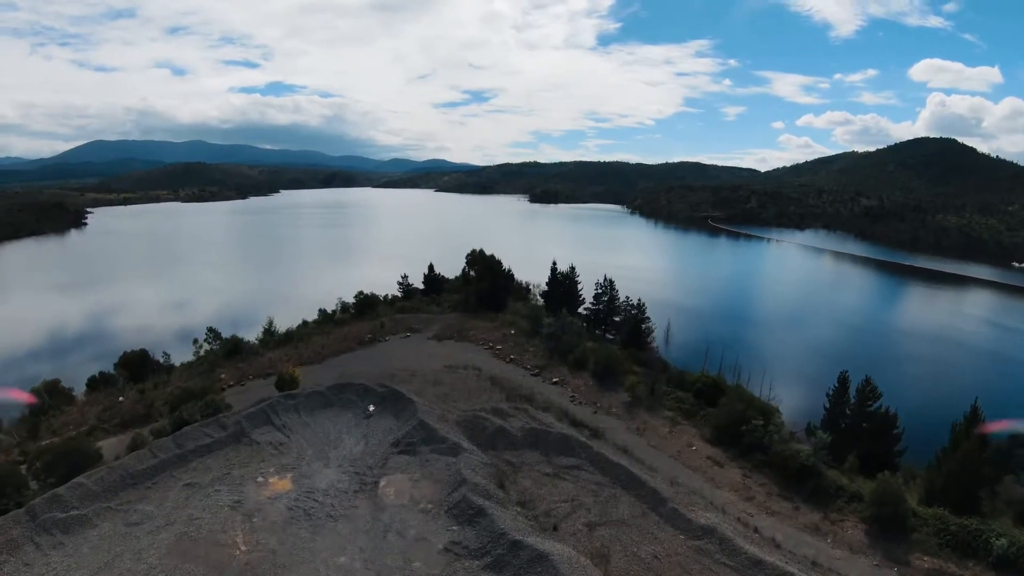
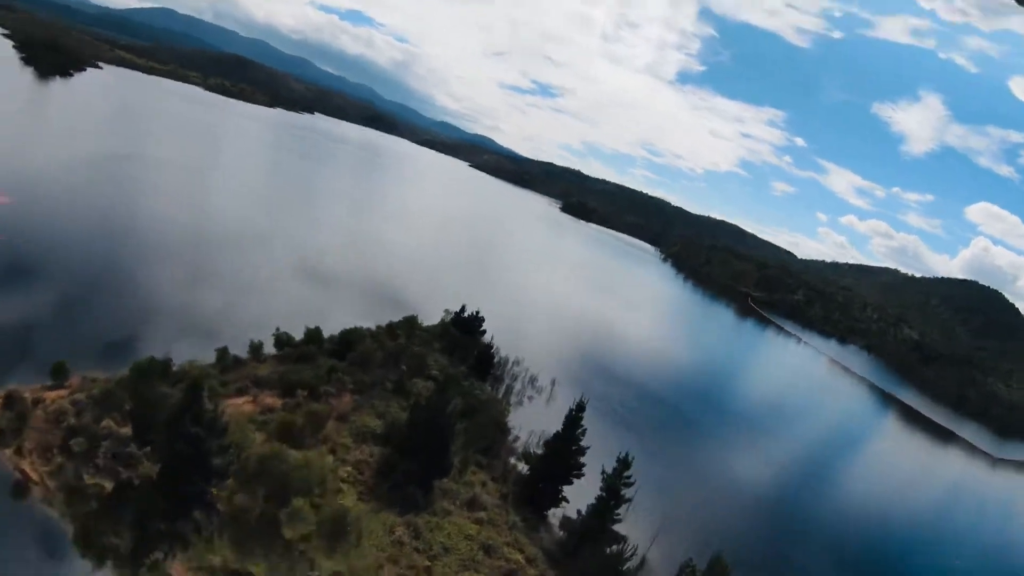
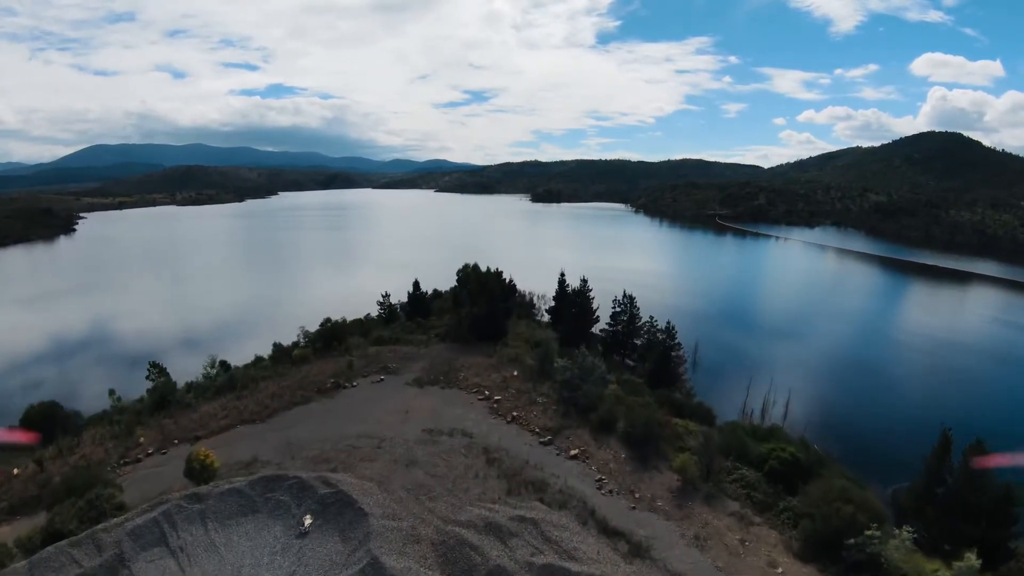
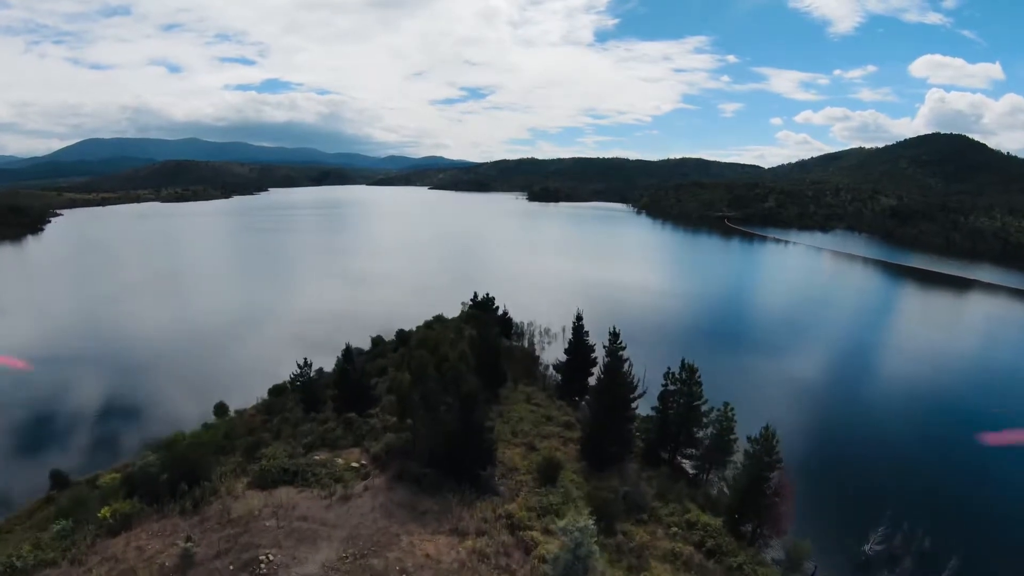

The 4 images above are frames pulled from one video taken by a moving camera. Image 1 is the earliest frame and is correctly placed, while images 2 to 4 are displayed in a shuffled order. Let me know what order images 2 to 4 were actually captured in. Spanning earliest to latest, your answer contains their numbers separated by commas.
3, 4, 2
